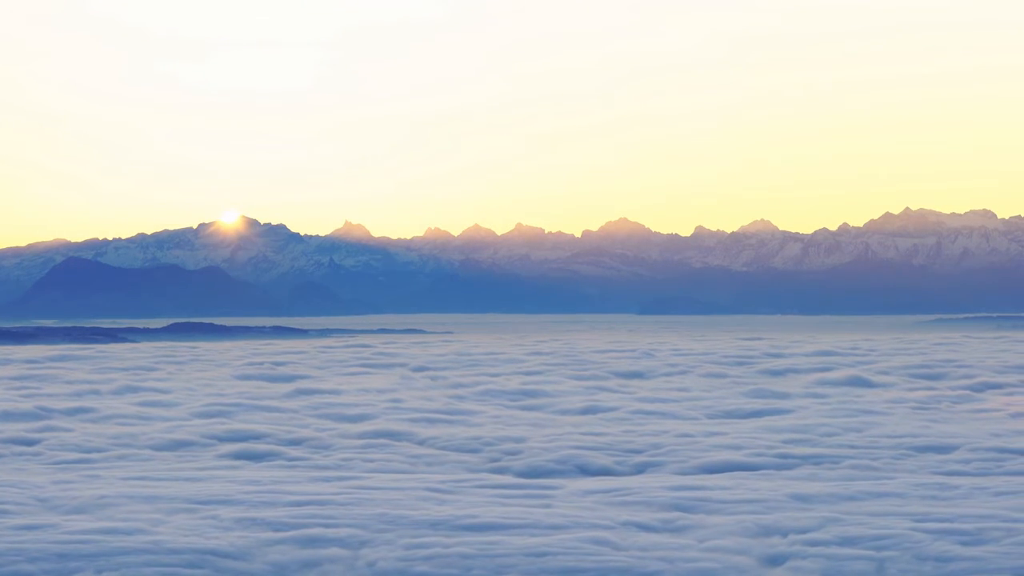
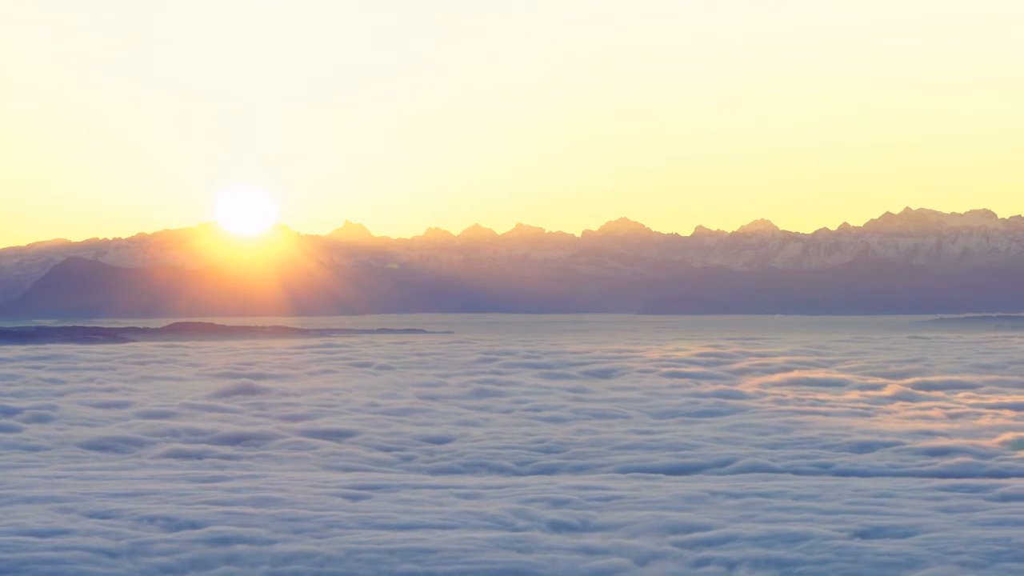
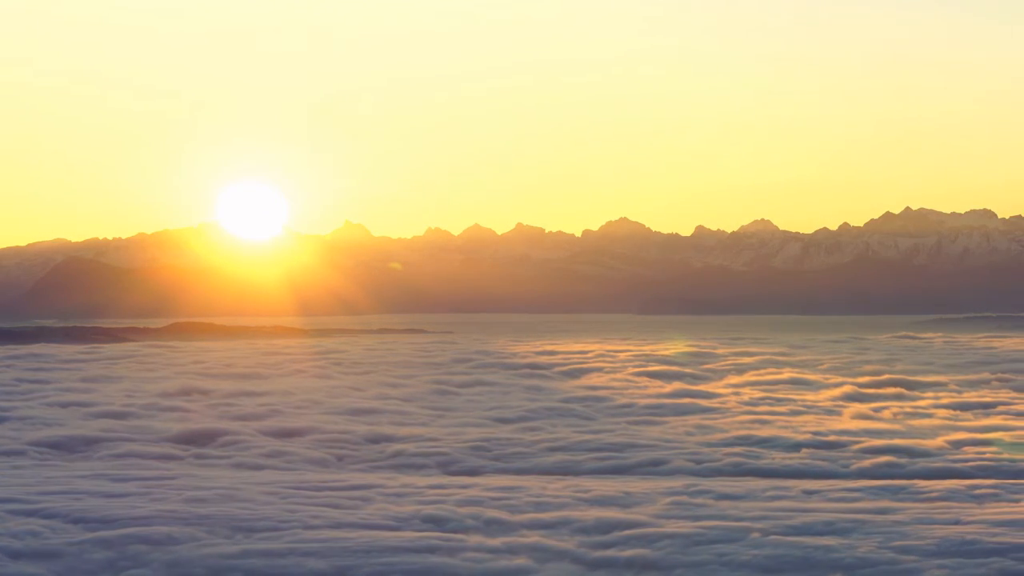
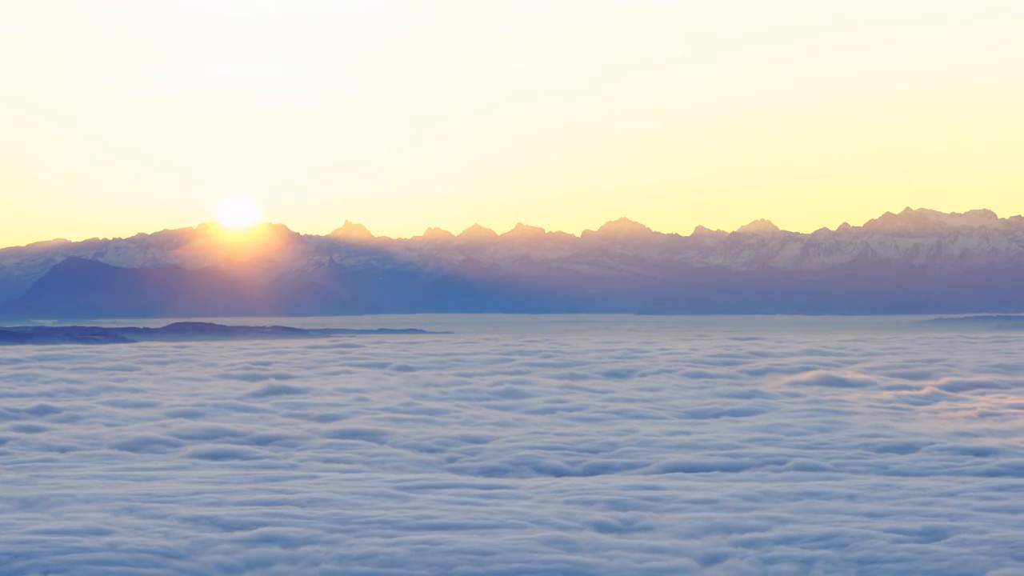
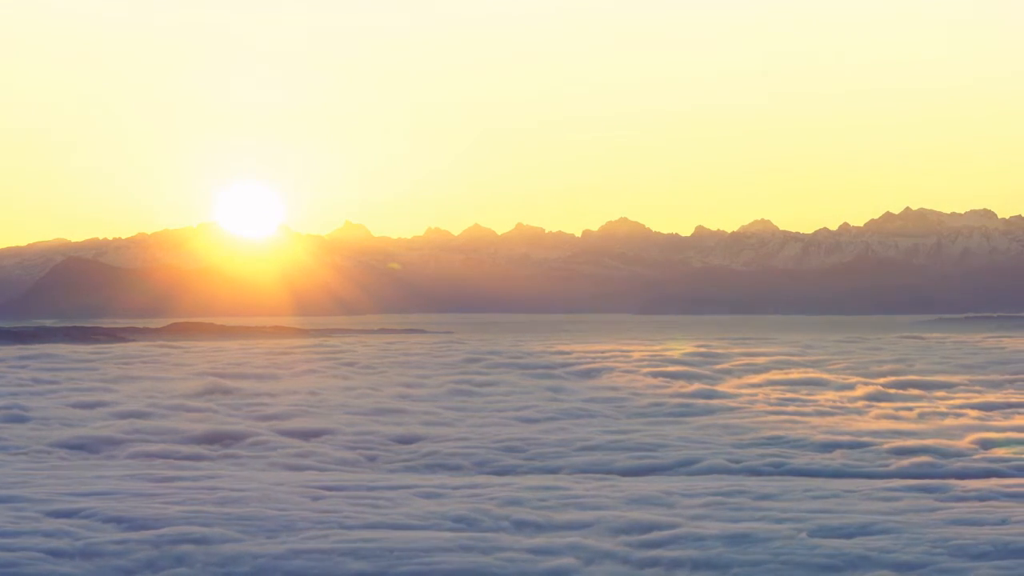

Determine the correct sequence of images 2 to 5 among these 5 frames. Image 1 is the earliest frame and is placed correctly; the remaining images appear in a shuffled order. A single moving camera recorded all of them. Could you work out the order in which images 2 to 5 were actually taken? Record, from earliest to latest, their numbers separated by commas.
4, 2, 5, 3
